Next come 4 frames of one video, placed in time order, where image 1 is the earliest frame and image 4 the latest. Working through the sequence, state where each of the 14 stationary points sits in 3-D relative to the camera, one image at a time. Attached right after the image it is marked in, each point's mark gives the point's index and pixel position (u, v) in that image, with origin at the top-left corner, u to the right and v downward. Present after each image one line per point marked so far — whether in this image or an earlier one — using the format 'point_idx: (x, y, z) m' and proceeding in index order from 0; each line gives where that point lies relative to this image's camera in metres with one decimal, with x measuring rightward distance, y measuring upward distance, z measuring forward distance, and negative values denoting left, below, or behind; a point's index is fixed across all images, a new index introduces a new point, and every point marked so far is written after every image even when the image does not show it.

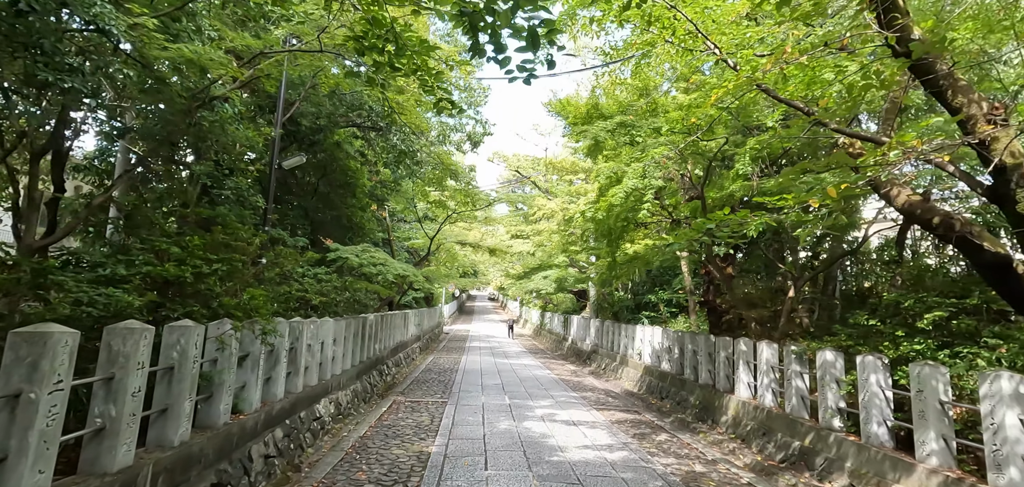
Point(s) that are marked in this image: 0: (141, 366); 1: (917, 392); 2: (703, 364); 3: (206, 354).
0: (-2.2, -0.7, +3.5) m
1: (+3.2, -1.2, +4.8) m
2: (+3.1, -1.9, +9.5) m
3: (-2.4, -0.9, +4.7) m
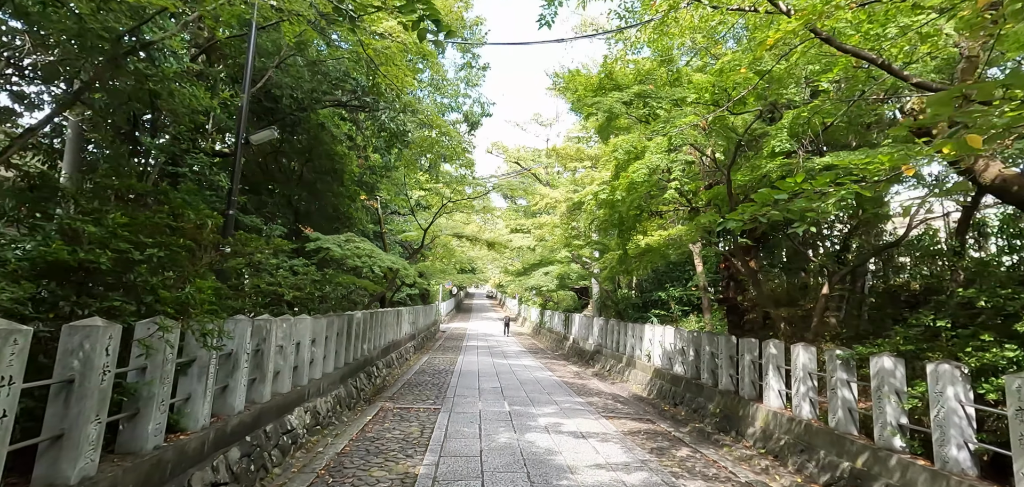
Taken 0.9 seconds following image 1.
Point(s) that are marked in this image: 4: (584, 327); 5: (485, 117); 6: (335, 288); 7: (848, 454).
0: (-2.2, -0.6, +2.6) m
1: (+3.3, -1.1, +3.9) m
2: (+3.1, -1.8, +8.6) m
3: (-2.4, -0.7, +3.8) m
4: (+2.4, -2.8, +19.7) m
5: (-0.5, +2.1, +10.1) m
6: (-2.7, -0.7, +9.1) m
7: (+3.1, -1.9, +5.5) m
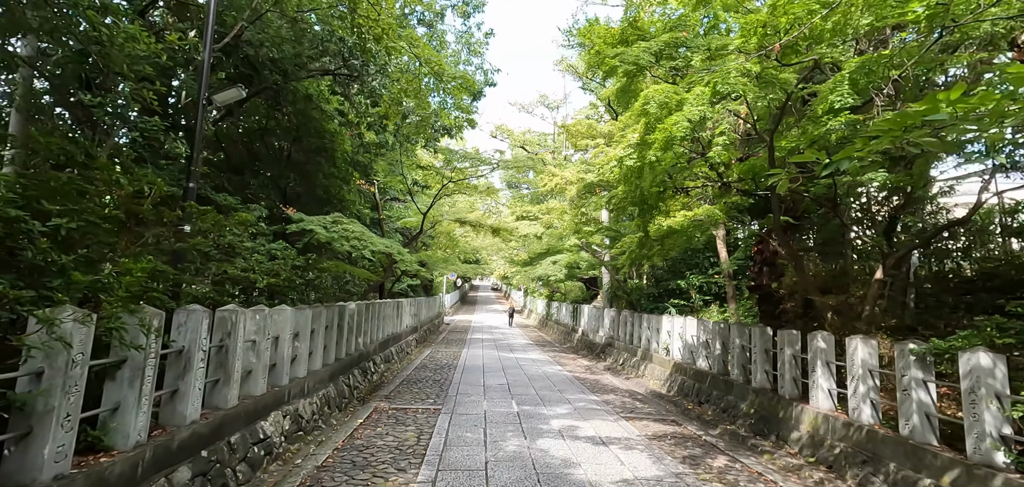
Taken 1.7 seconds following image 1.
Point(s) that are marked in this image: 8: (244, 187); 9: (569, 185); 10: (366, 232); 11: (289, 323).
0: (-2.1, -0.5, +1.7) m
1: (+3.3, -0.9, +2.9) m
2: (+3.2, -1.5, +7.6) m
3: (-2.3, -0.6, +2.8) m
4: (+2.6, -2.4, +18.7) m
5: (-0.4, +2.4, +9.1) m
6: (-2.6, -0.4, +8.2) m
7: (+3.2, -1.7, +4.5) m
8: (-4.4, +0.9, +9.9) m
9: (+1.2, +1.3, +13.0) m
10: (-1.9, +0.1, +7.9) m
11: (-2.5, -0.9, +6.6) m
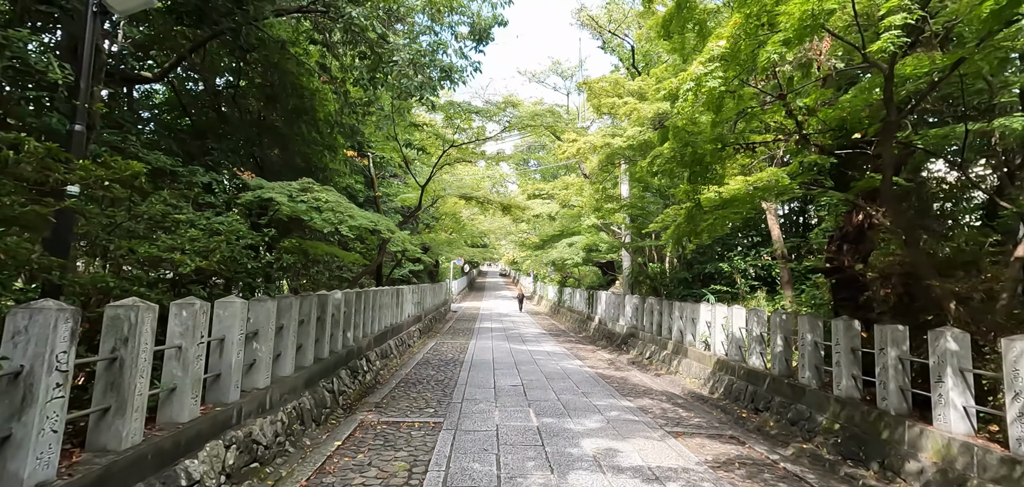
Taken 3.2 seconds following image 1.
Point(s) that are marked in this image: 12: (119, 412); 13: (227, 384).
0: (-2.0, -0.3, +0.1) m
1: (+3.5, -0.7, +1.2) m
2: (+3.4, -1.2, +6.0) m
3: (-2.2, -0.4, +1.2) m
4: (+2.9, -1.8, +17.1) m
5: (-0.2, +2.7, +7.4) m
6: (-2.4, -0.2, +6.6) m
7: (+3.3, -1.5, +2.9) m
8: (-4.2, +1.2, +8.3) m
9: (+1.5, +1.7, +11.3) m
10: (-1.7, +0.4, +6.3) m
11: (-2.3, -0.6, +5.0) m
12: (-2.2, -0.9, +3.3) m
13: (-2.3, -1.1, +4.8) m
